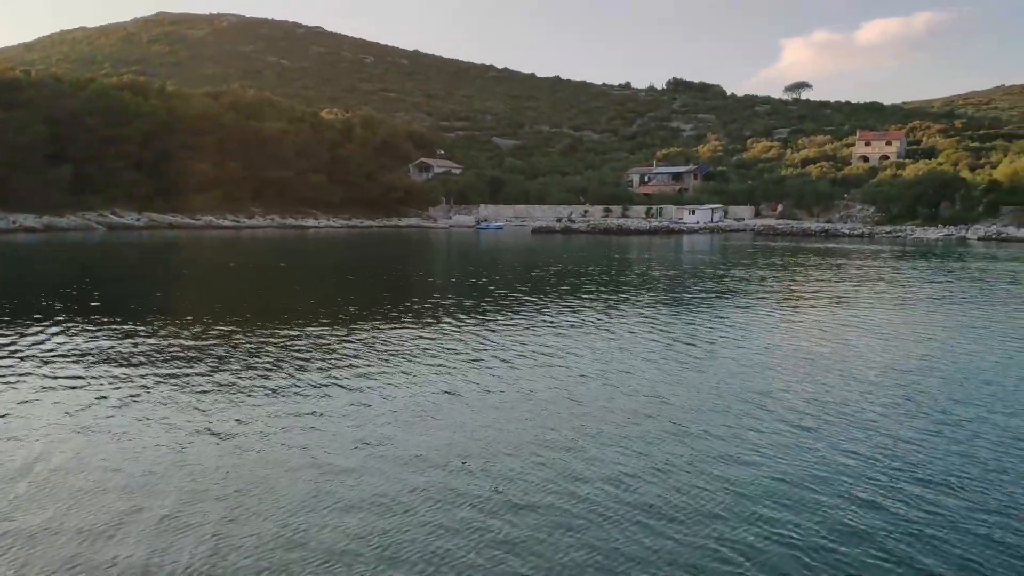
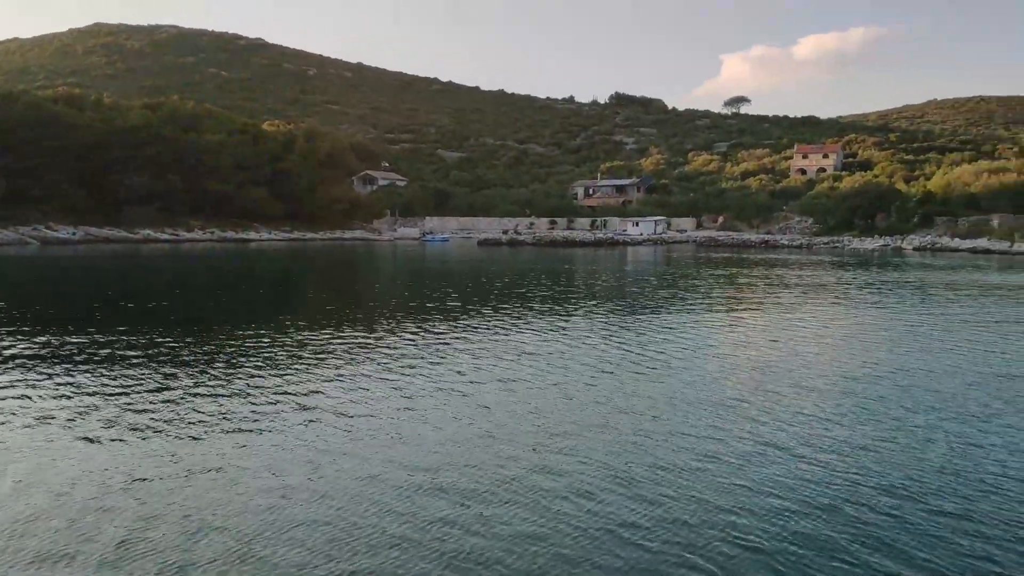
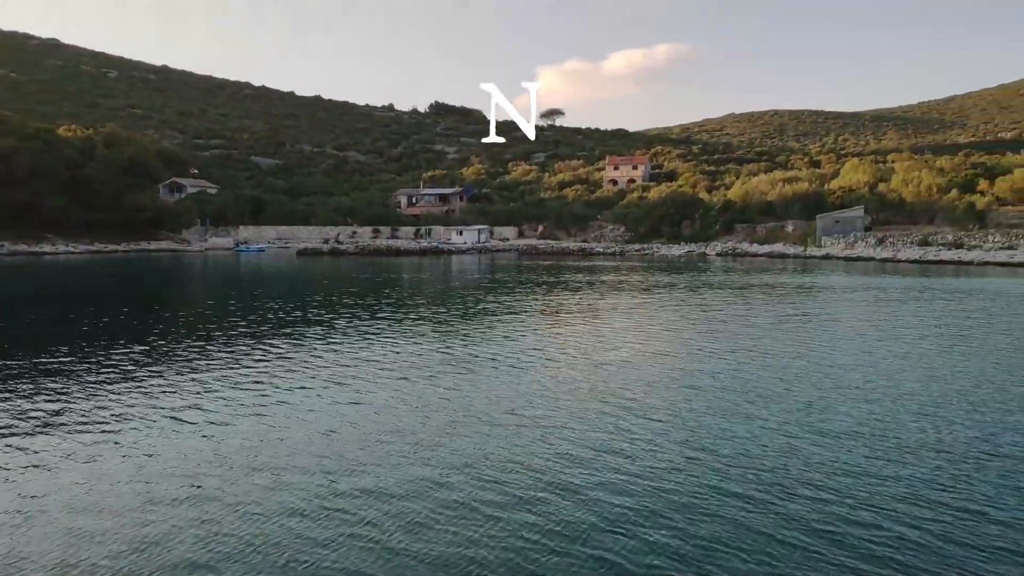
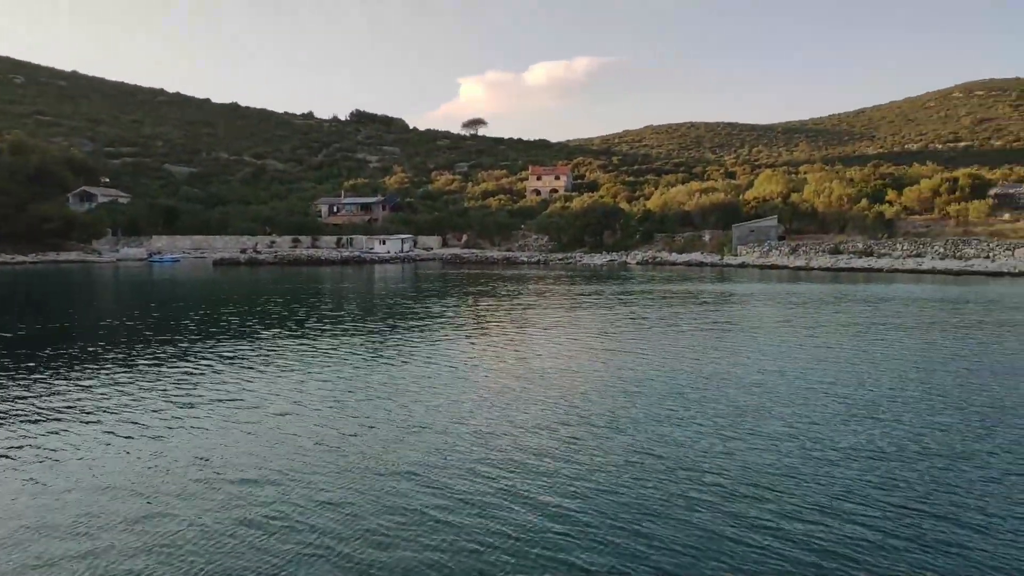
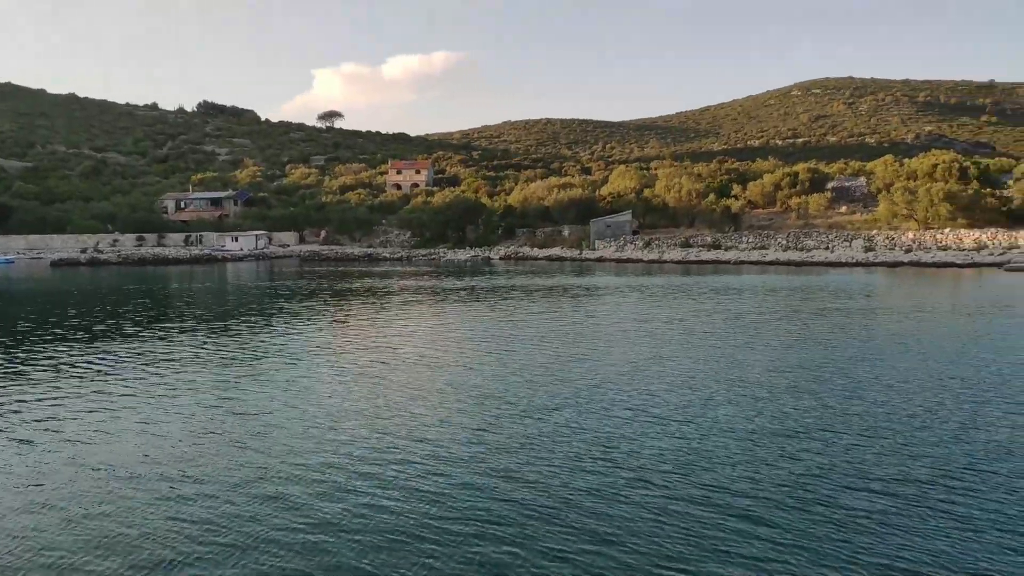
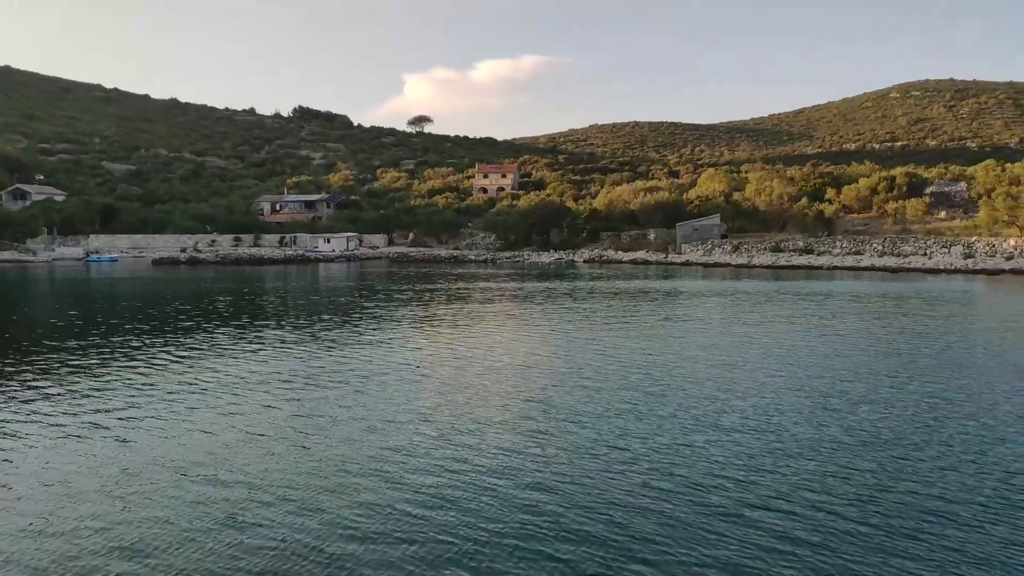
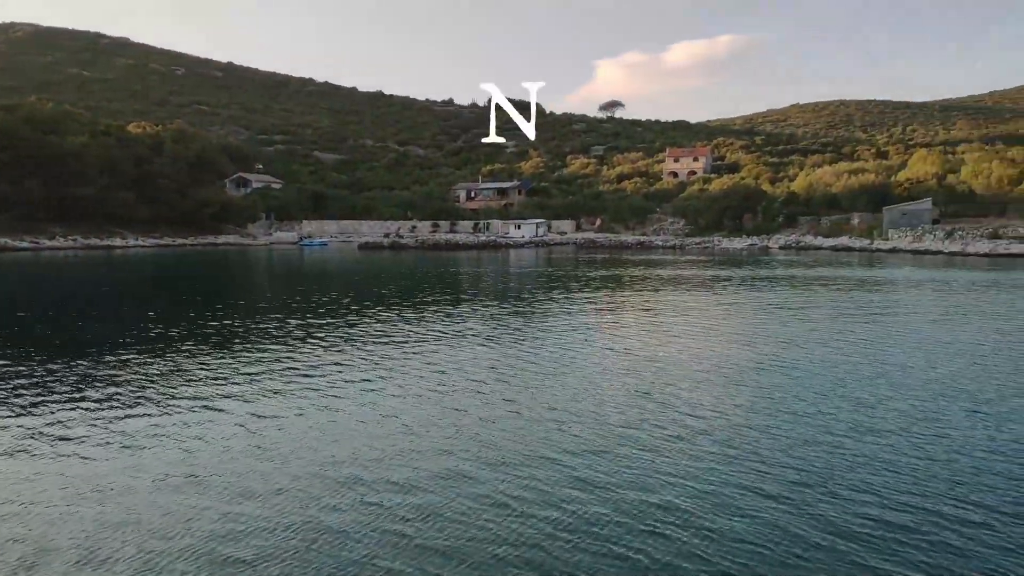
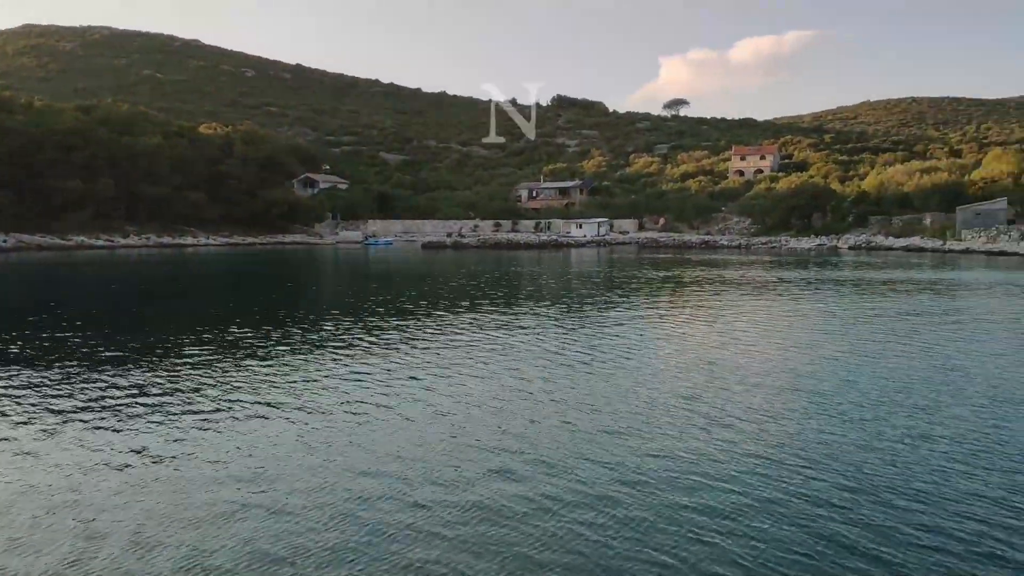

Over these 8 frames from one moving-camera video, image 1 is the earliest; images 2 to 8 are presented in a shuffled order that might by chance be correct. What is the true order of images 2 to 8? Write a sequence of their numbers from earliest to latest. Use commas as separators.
2, 8, 7, 3, 4, 6, 5
